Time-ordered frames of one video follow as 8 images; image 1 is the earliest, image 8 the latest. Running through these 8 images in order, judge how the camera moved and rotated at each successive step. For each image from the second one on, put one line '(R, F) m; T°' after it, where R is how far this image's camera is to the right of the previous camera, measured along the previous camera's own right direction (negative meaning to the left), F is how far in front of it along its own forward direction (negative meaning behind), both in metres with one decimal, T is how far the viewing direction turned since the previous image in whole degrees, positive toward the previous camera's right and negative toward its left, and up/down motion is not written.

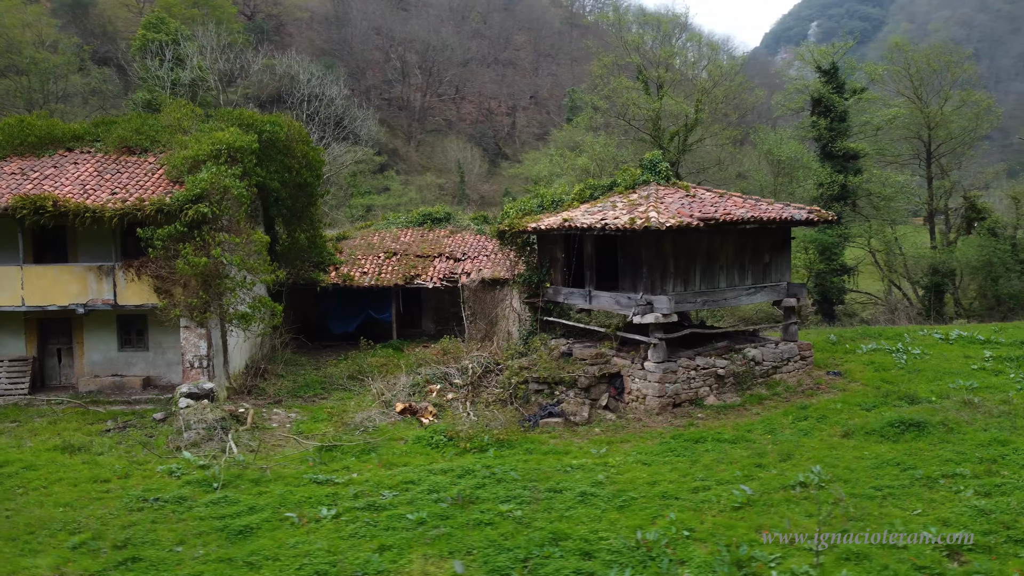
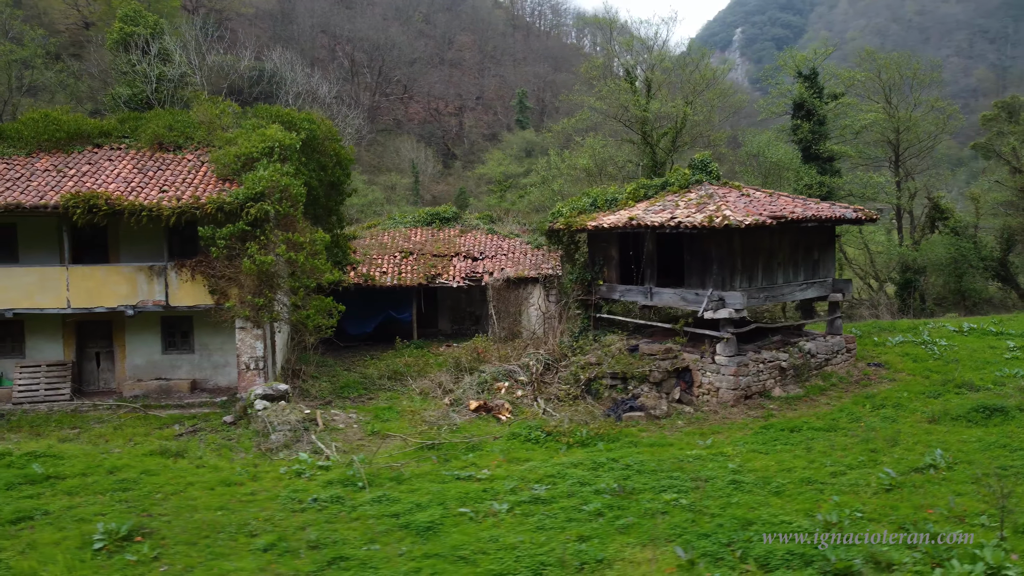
(-2.2, 0.0) m; +5°
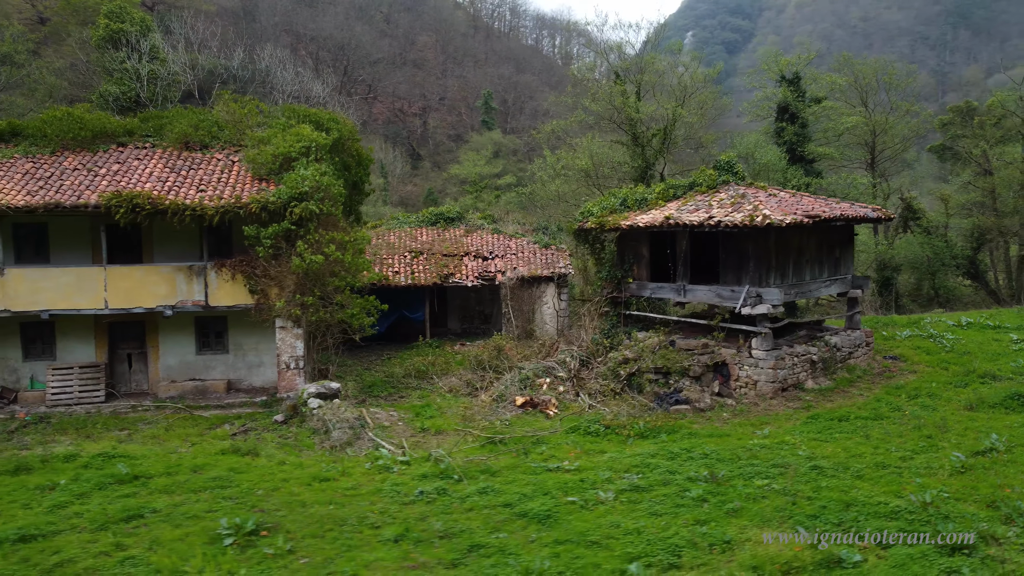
(-1.4, -0.2) m; +3°
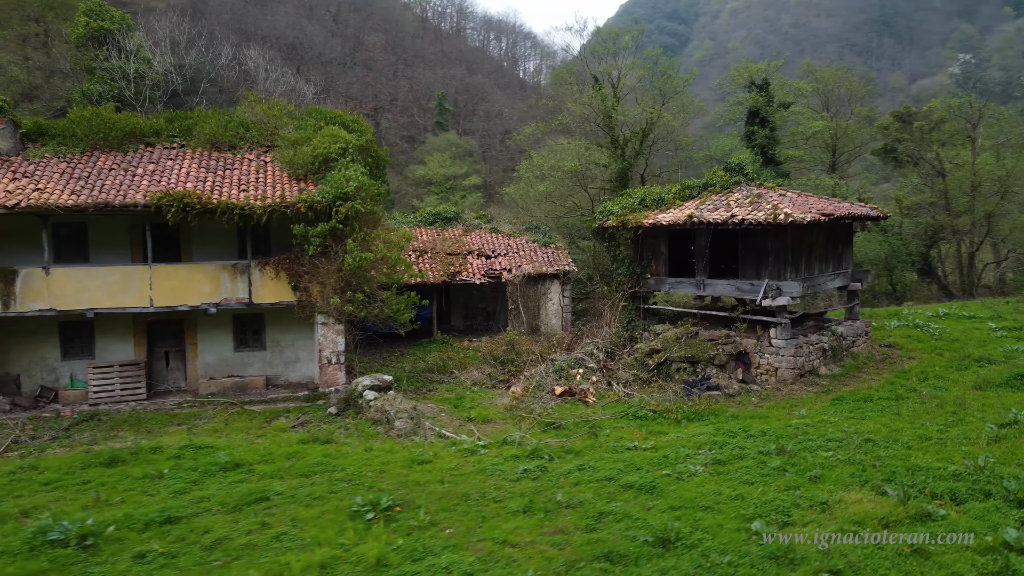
(-1.6, -0.5) m; +4°
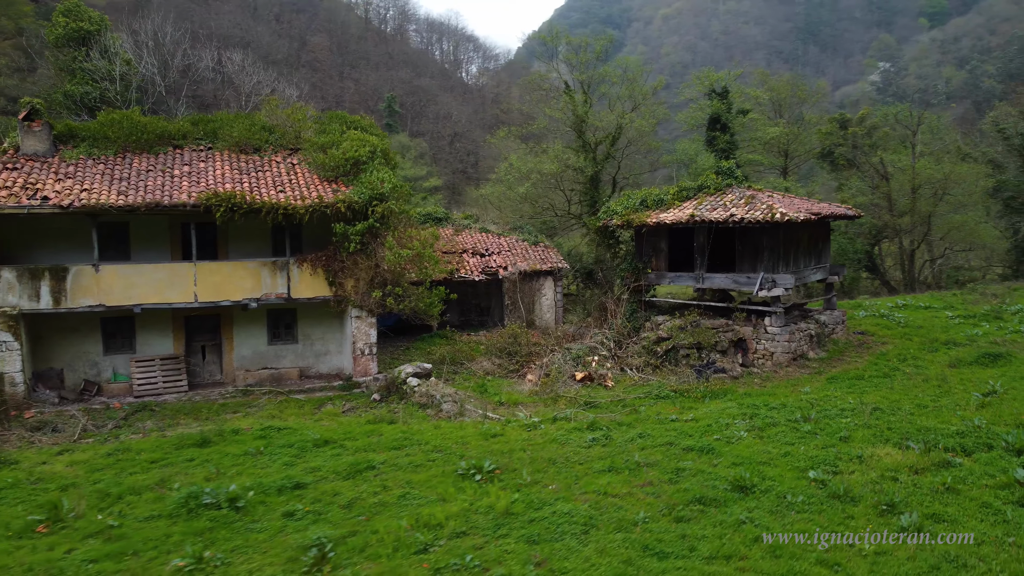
(-1.5, -1.0) m; +5°
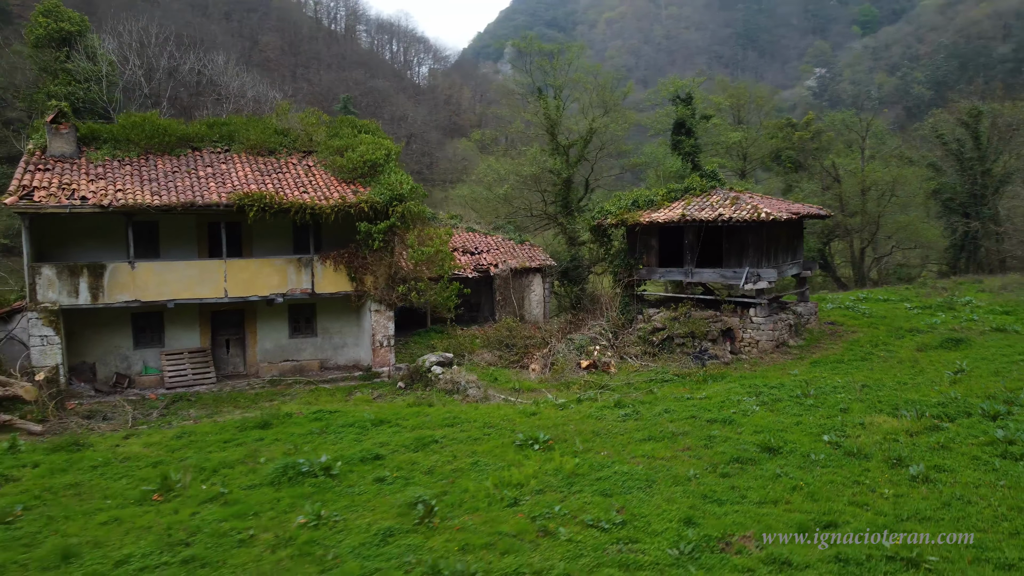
(-1.2, -1.0) m; +4°
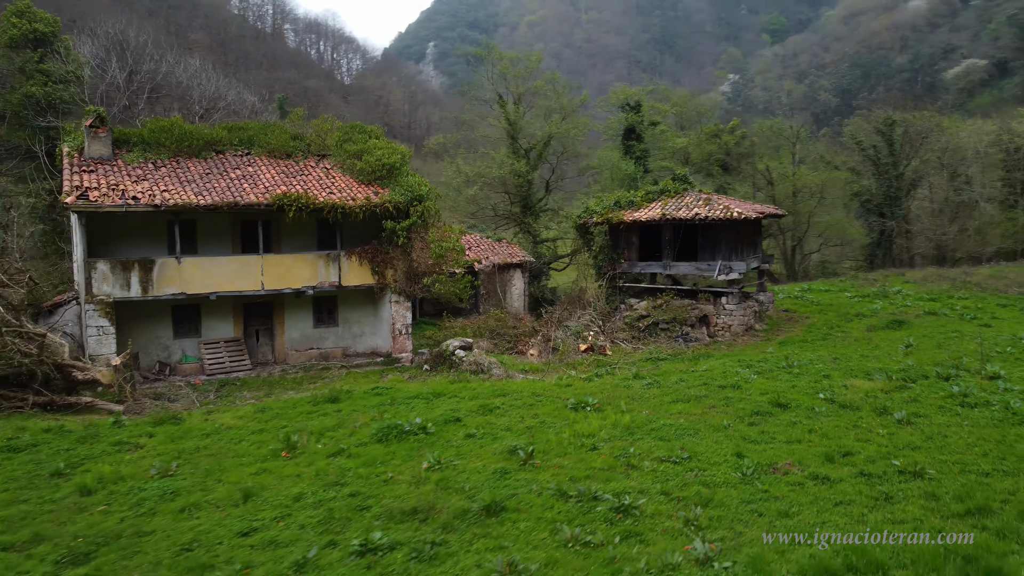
(-1.8, -1.5) m; +6°
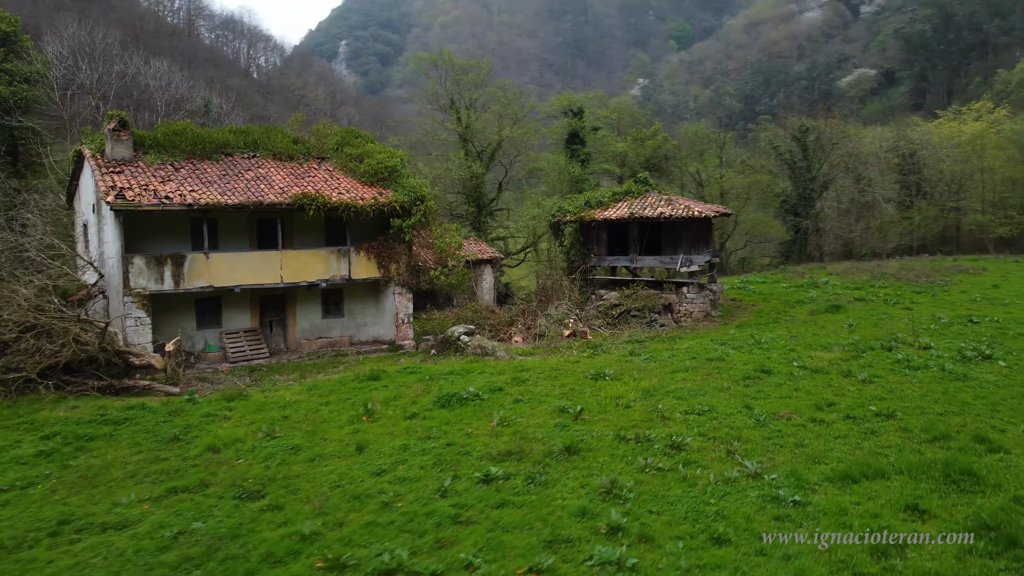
(-1.8, -1.6) m; +6°
